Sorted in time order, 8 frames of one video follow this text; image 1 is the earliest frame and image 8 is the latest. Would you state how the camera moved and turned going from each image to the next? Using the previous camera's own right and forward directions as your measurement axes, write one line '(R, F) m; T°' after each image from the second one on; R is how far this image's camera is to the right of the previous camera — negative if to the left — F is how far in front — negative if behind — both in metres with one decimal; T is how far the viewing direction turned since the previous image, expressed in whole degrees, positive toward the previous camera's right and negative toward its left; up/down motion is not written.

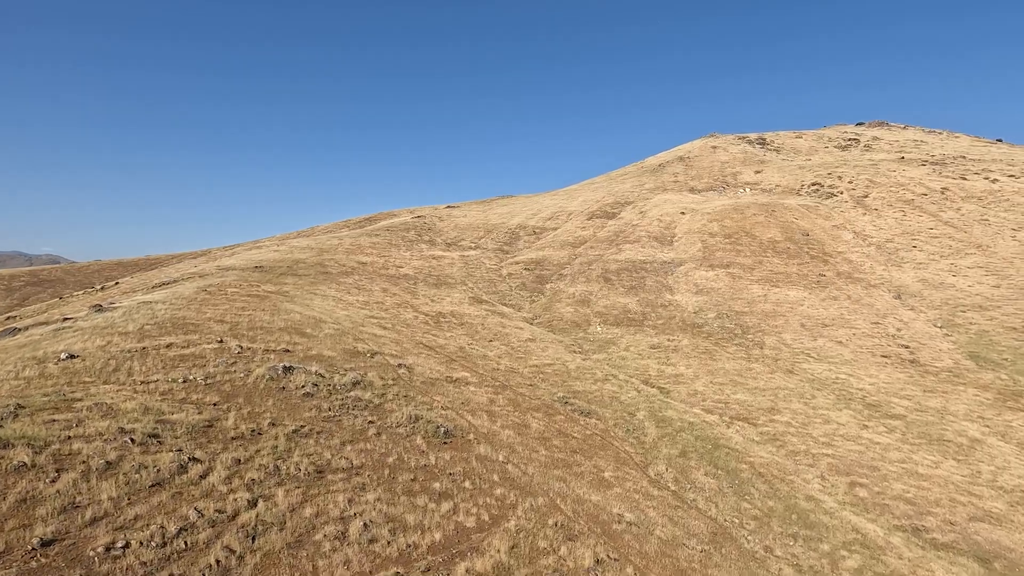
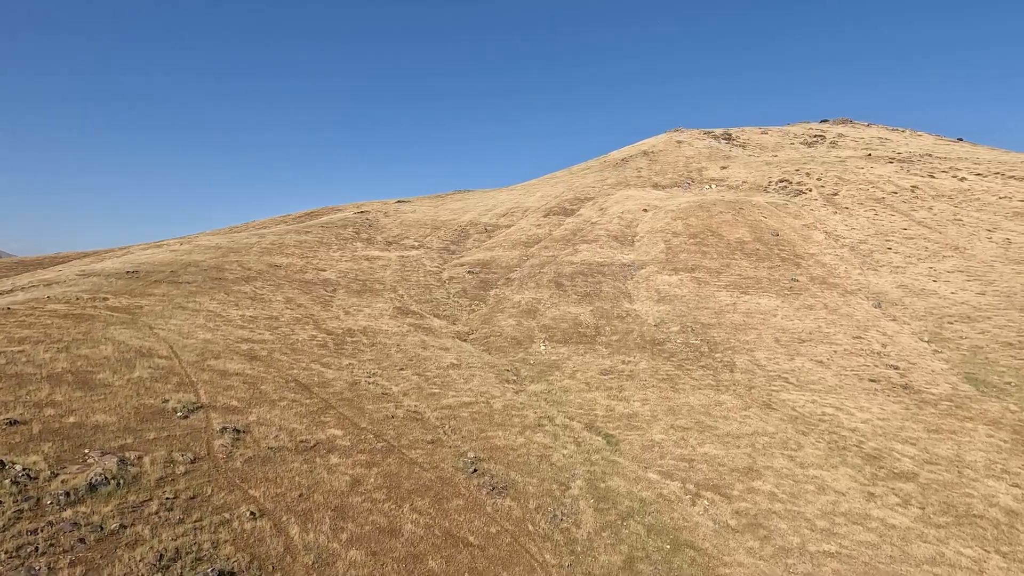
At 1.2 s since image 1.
(+2.5, +6.0) m; +3°
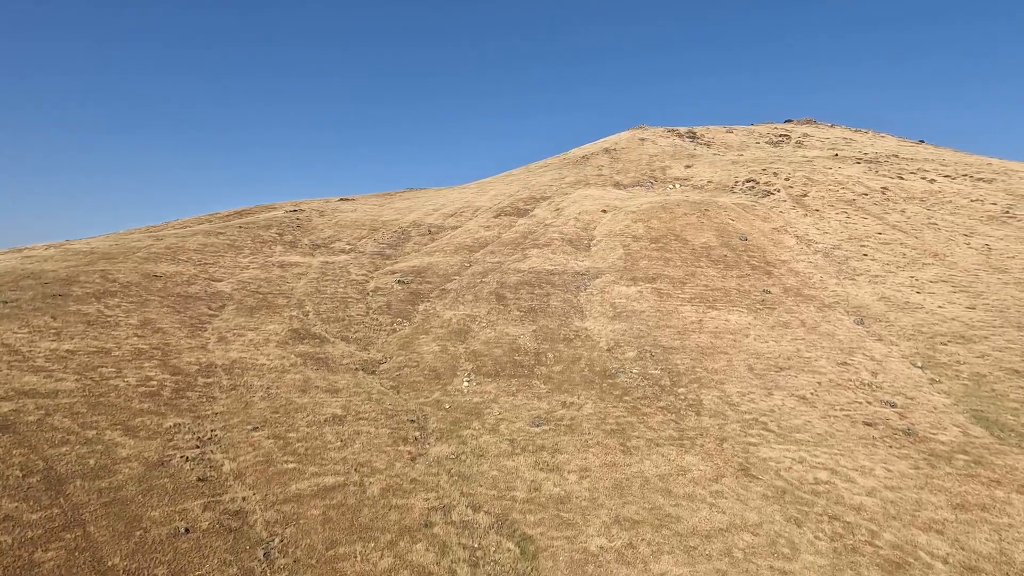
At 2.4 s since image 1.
(+2.5, +6.2) m; +3°
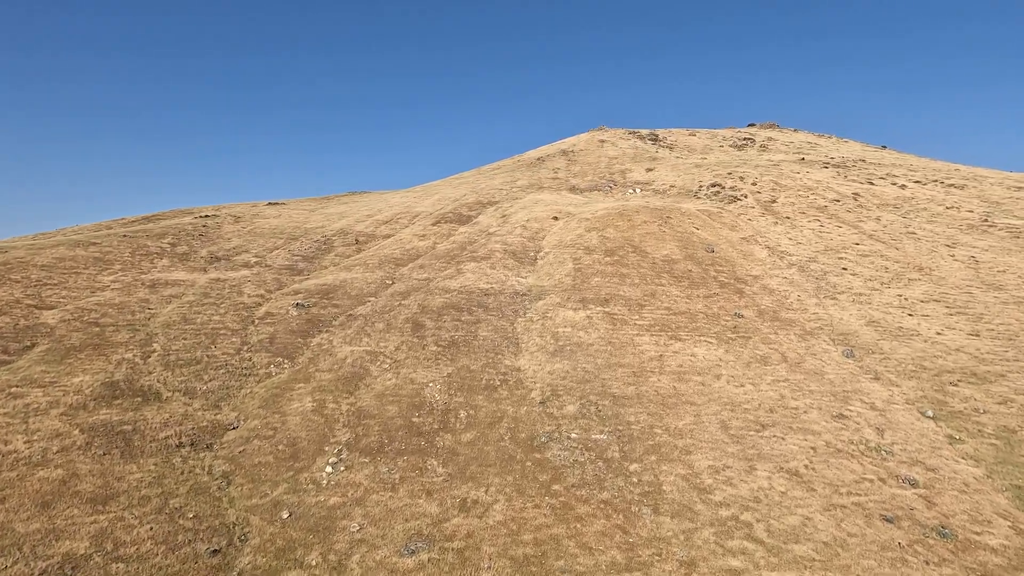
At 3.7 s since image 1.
(+2.8, +7.0) m; +3°
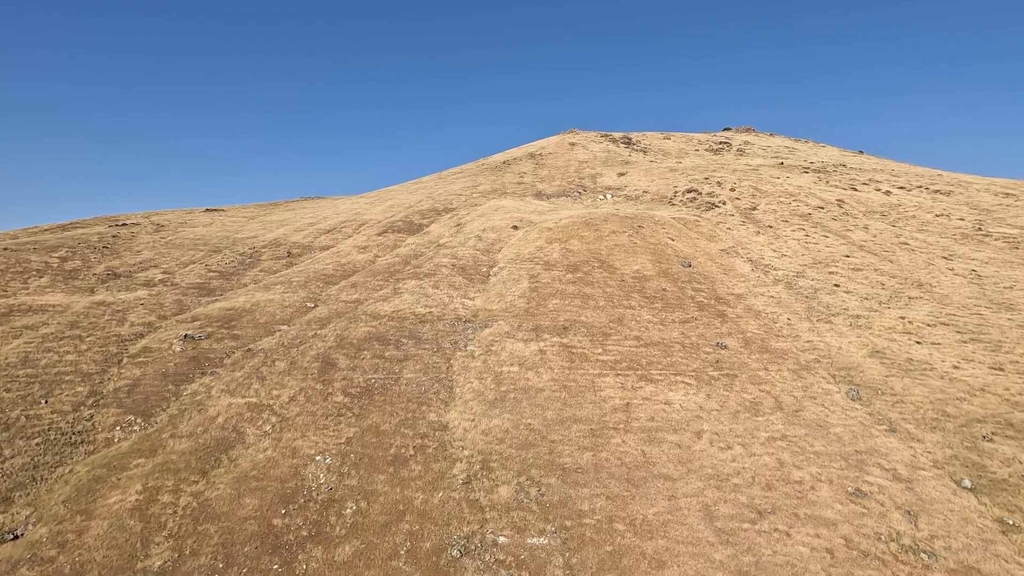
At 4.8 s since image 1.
(+2.1, +5.7) m; +2°
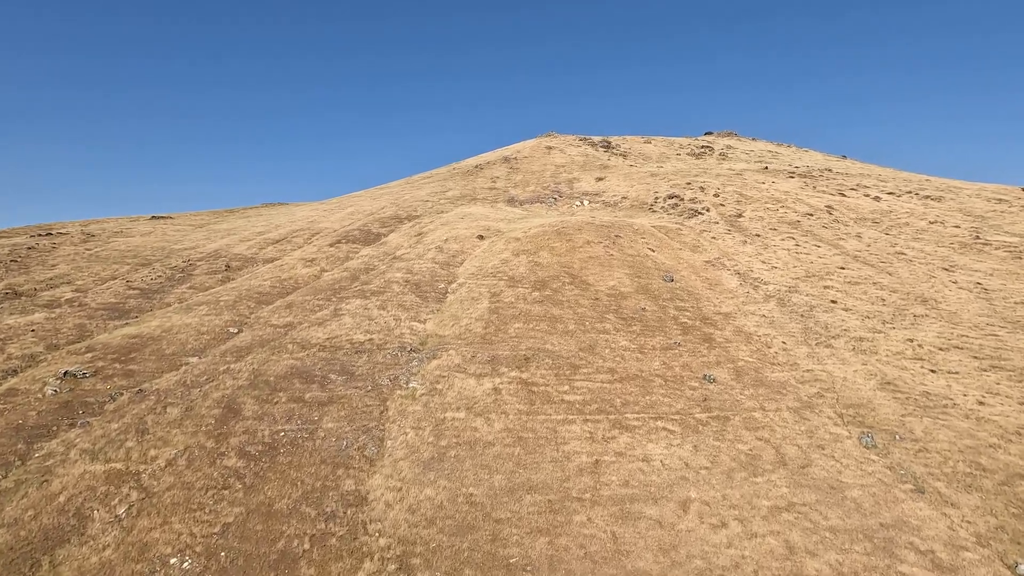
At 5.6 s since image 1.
(+1.5, +4.2) m; +2°
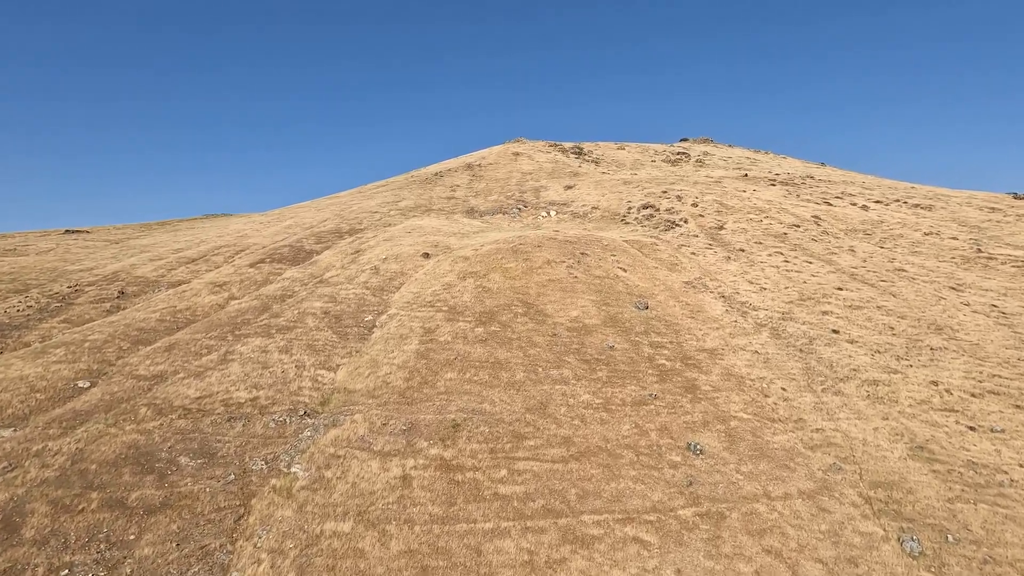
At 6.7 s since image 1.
(+1.9, +5.7) m; +2°
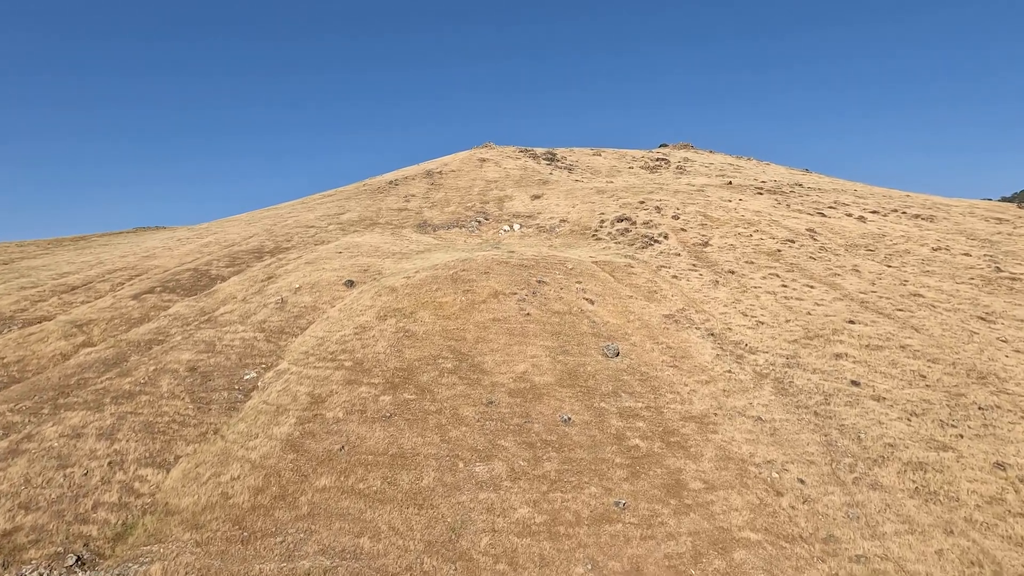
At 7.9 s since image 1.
(+2.2, +6.3) m; +2°
